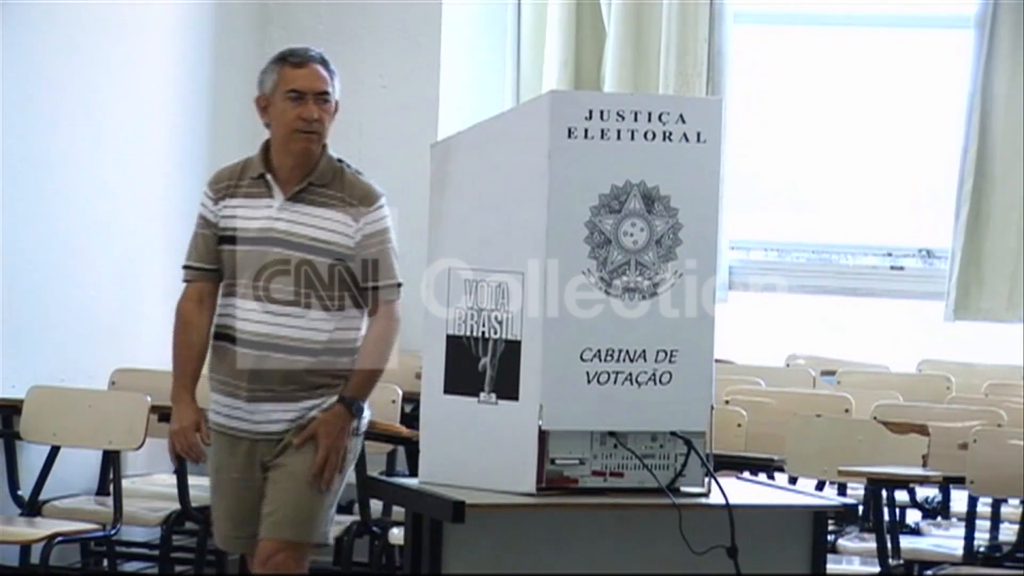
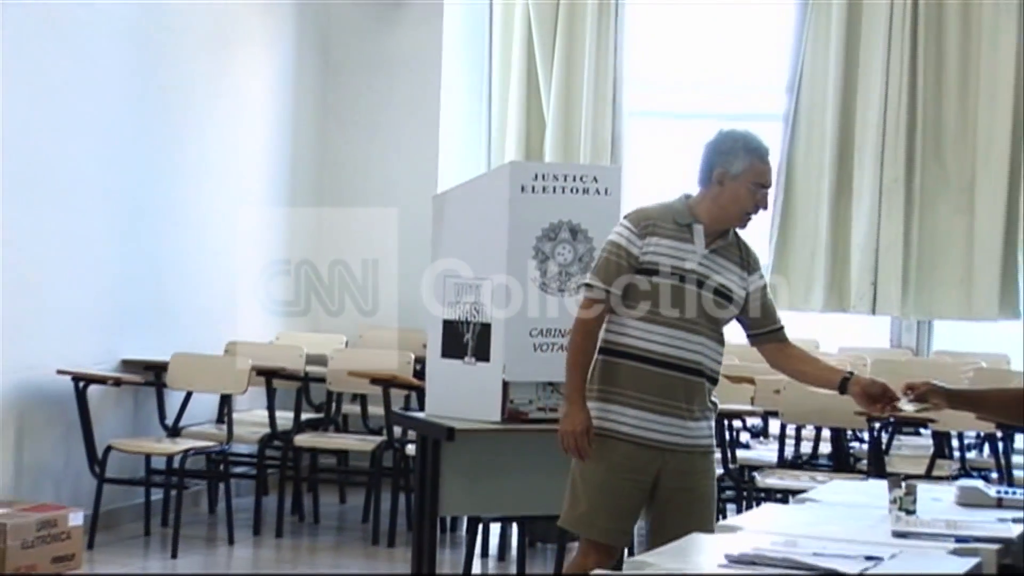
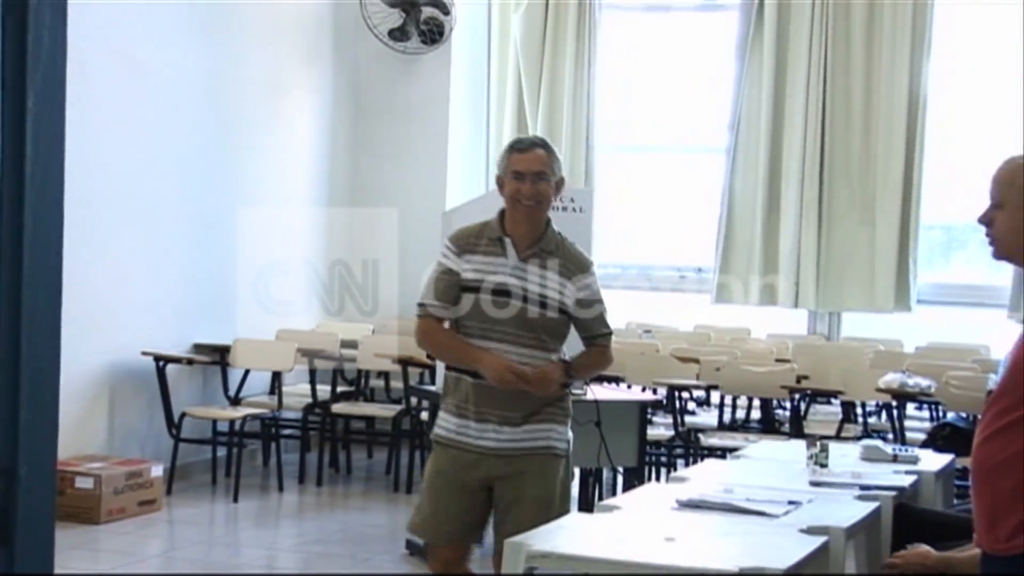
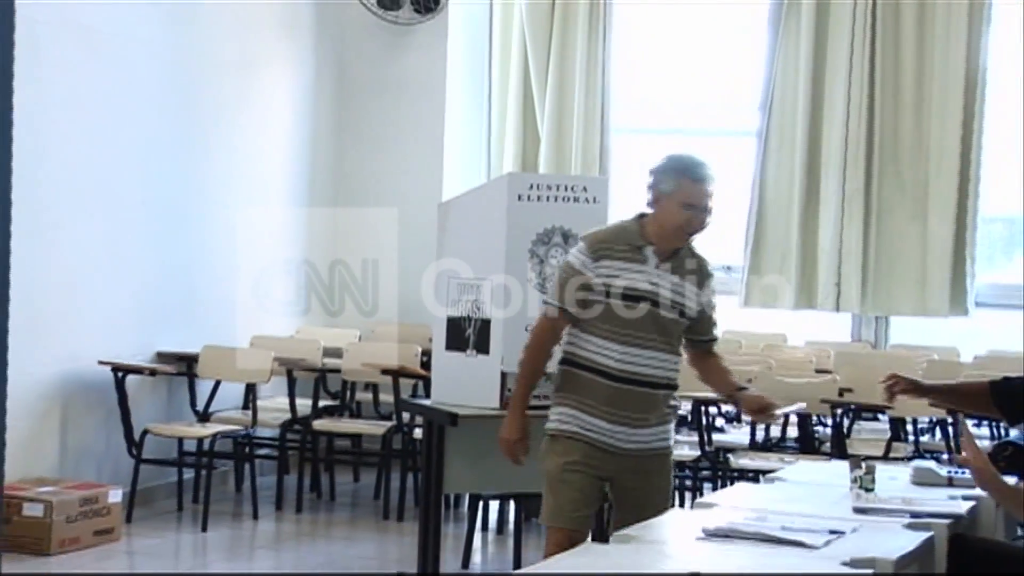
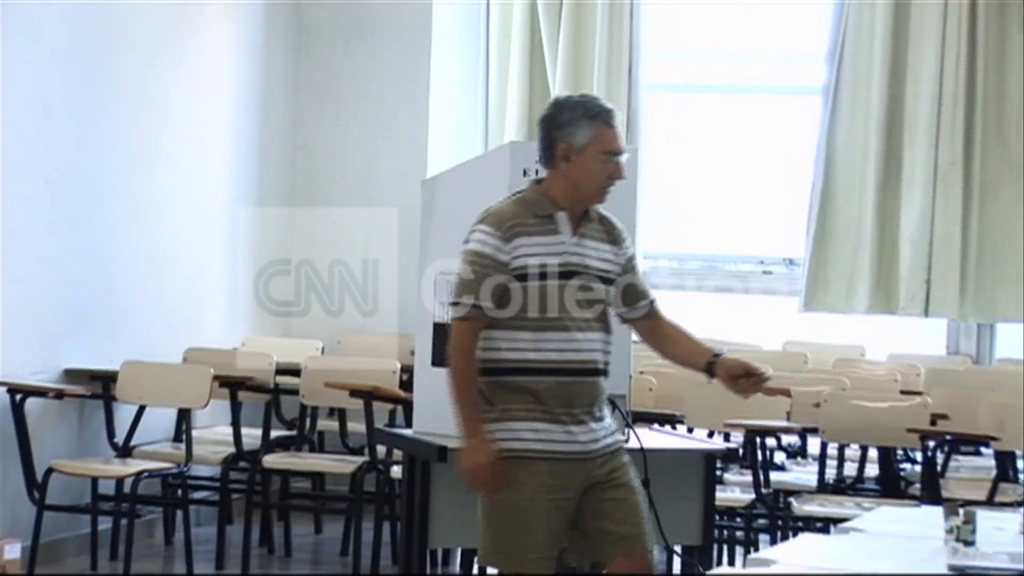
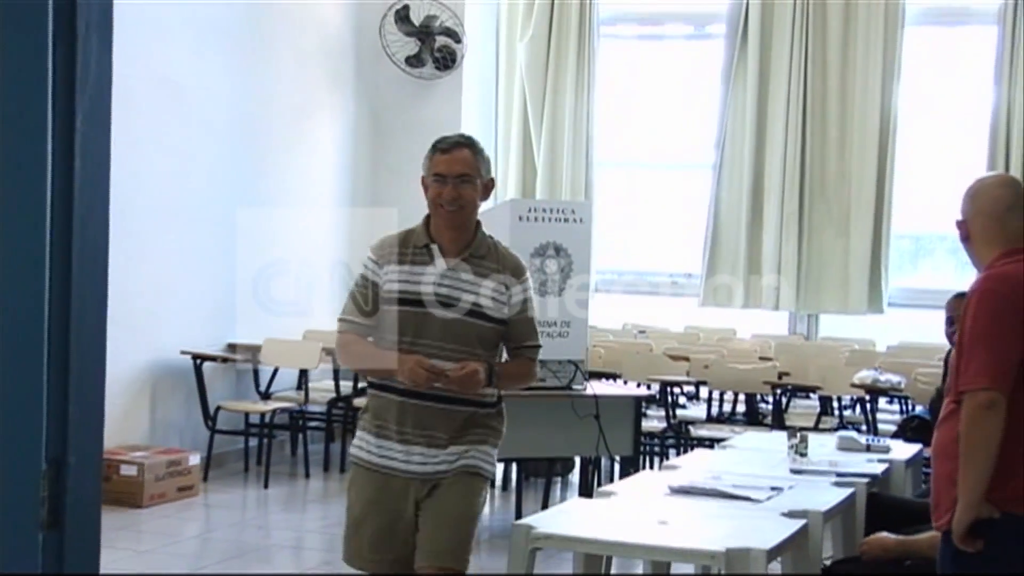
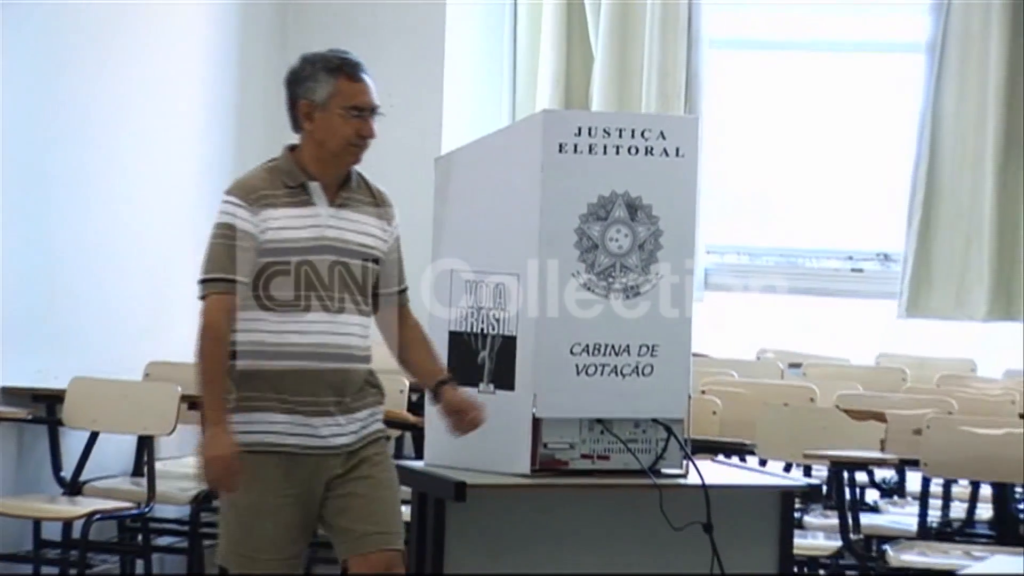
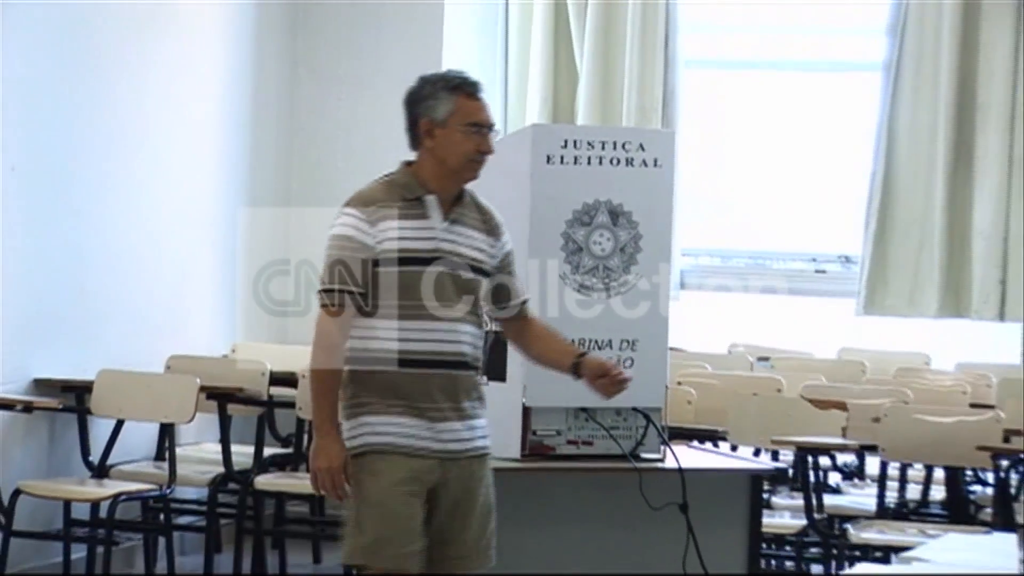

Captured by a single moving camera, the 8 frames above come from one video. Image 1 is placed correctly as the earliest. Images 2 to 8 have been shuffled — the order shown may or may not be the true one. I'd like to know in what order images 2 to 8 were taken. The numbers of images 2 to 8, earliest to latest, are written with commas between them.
7, 8, 5, 2, 4, 3, 6
